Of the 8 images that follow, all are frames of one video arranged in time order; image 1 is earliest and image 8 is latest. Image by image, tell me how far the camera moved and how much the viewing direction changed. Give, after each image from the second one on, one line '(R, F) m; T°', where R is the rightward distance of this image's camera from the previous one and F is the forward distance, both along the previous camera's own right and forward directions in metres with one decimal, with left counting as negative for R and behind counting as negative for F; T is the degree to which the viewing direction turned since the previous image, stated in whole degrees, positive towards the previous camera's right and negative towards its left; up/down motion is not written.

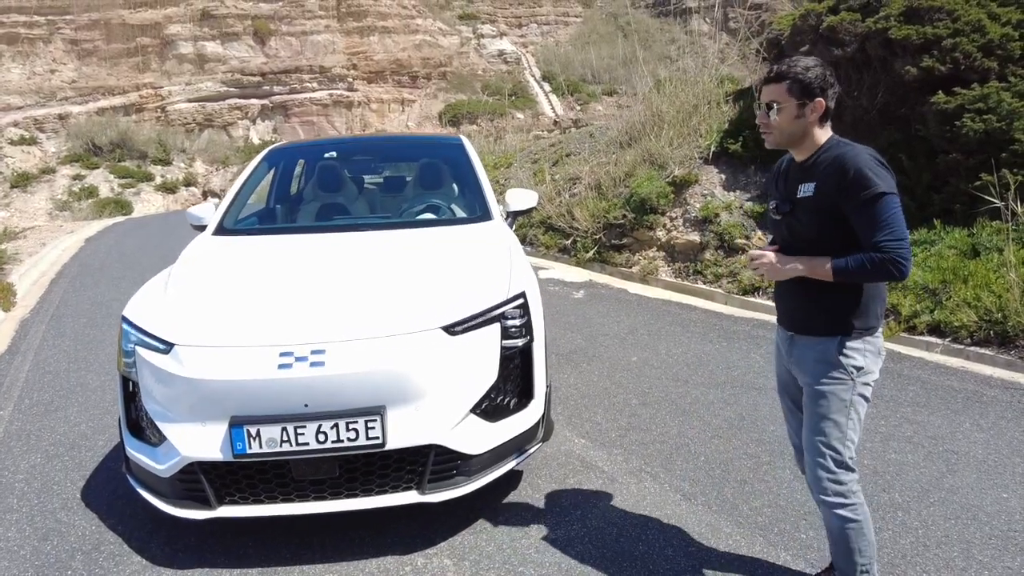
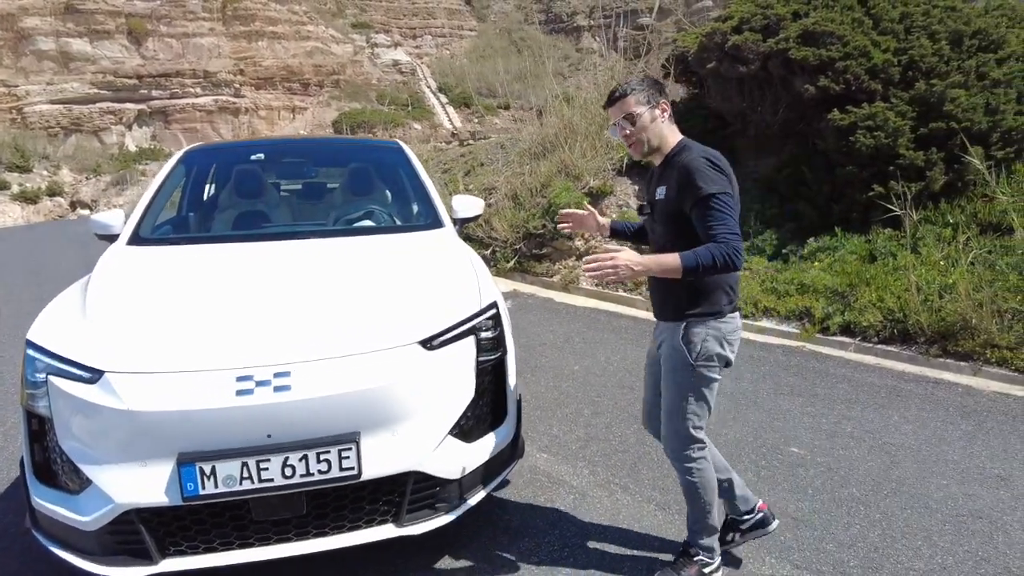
(-0.3, +0.2) m; +9°
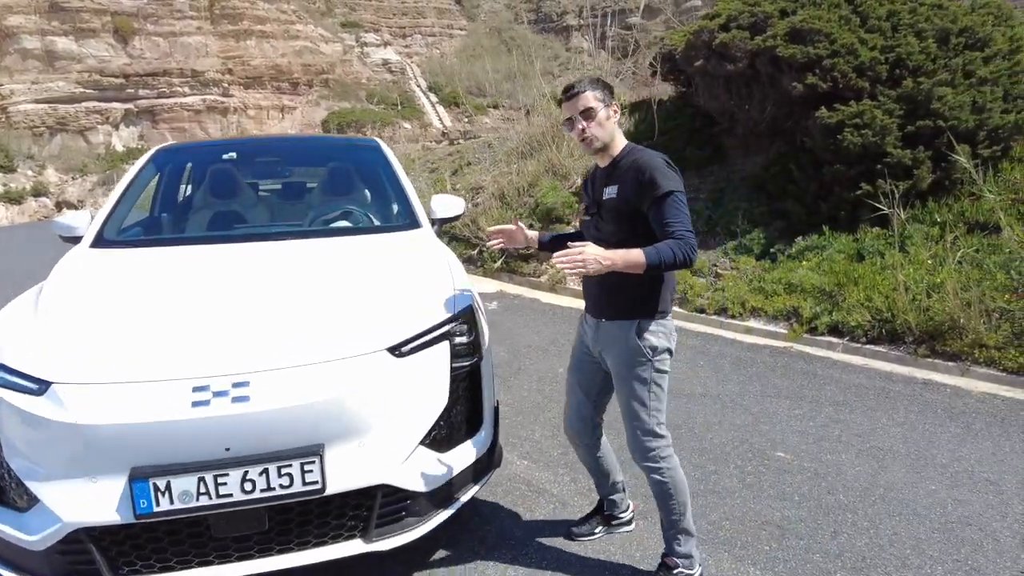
(+0.1, +0.1) m; +1°
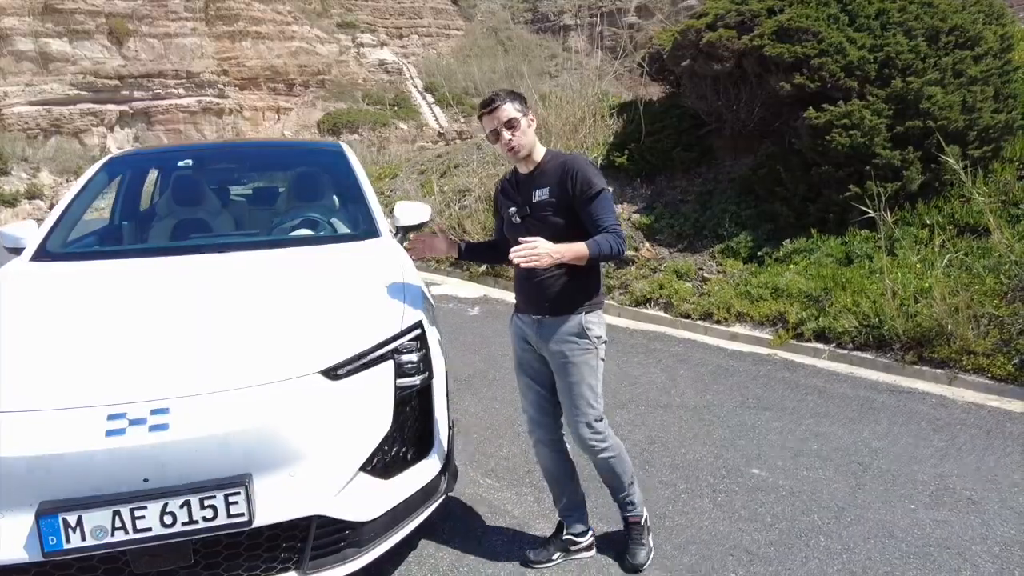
(+0.2, +0.1) m; 0°
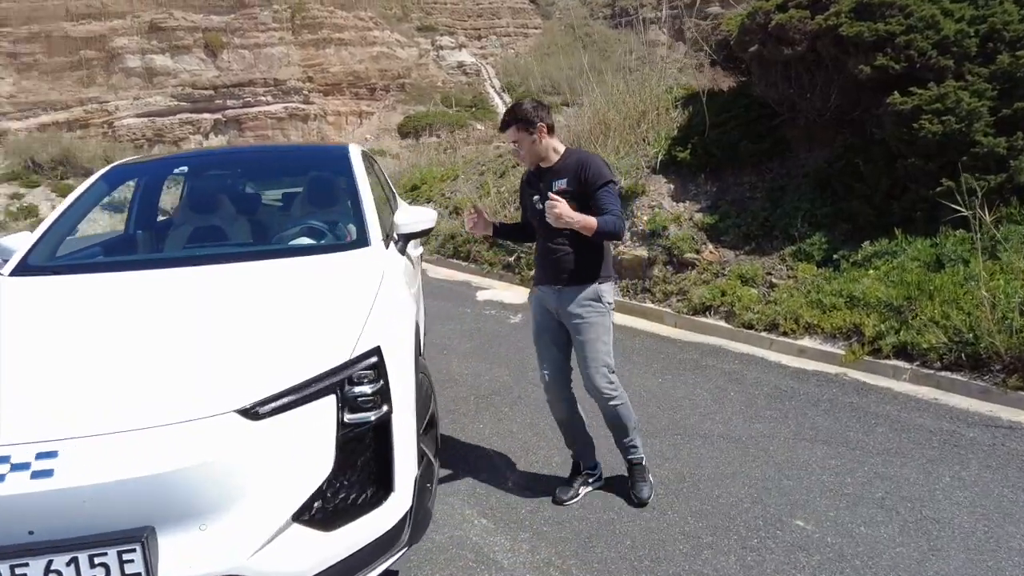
(+0.4, +0.4) m; -7°
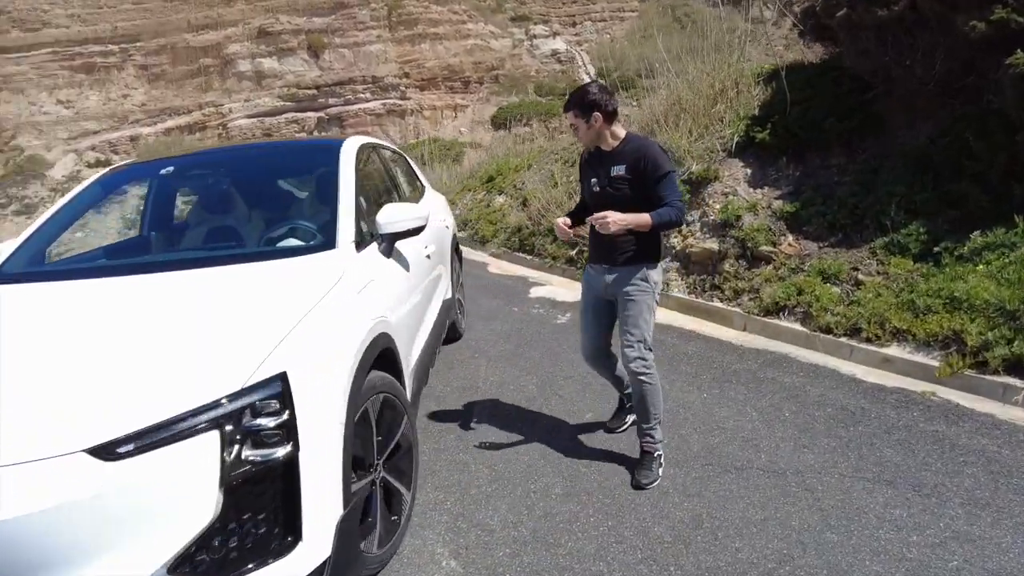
(+0.5, +0.5) m; -9°
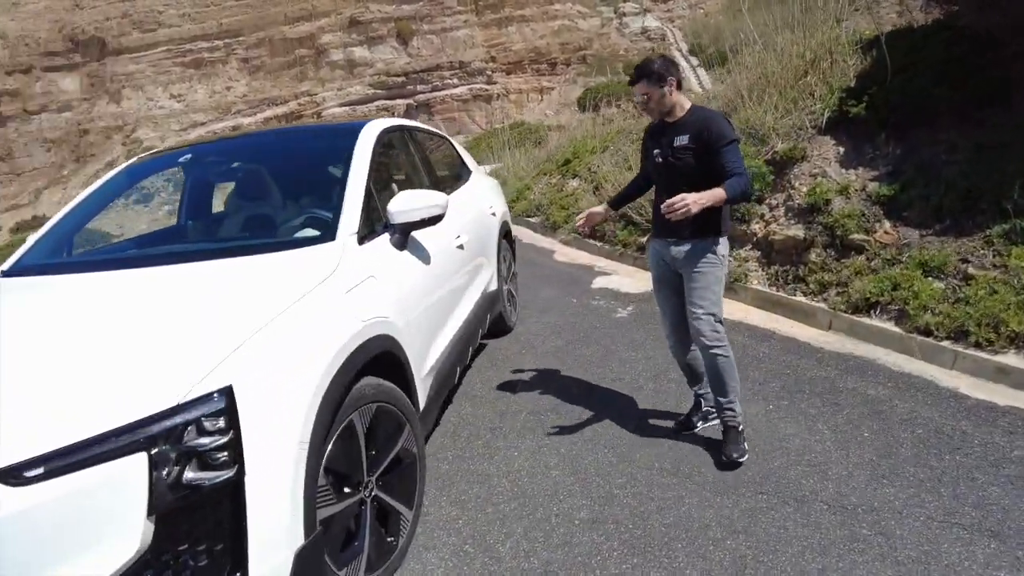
(+0.3, +0.4) m; -8°
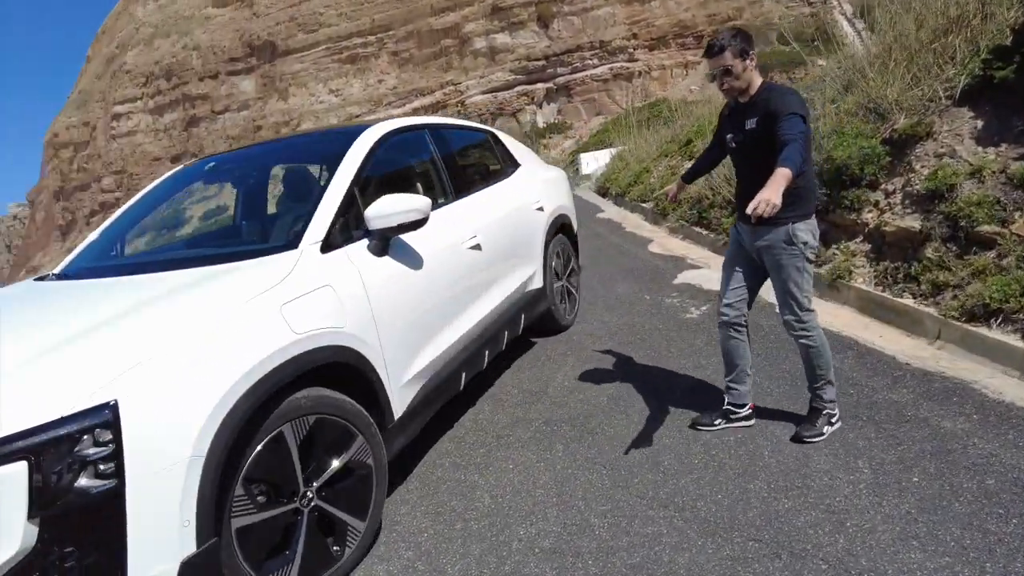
(+0.7, +0.3) m; -13°
